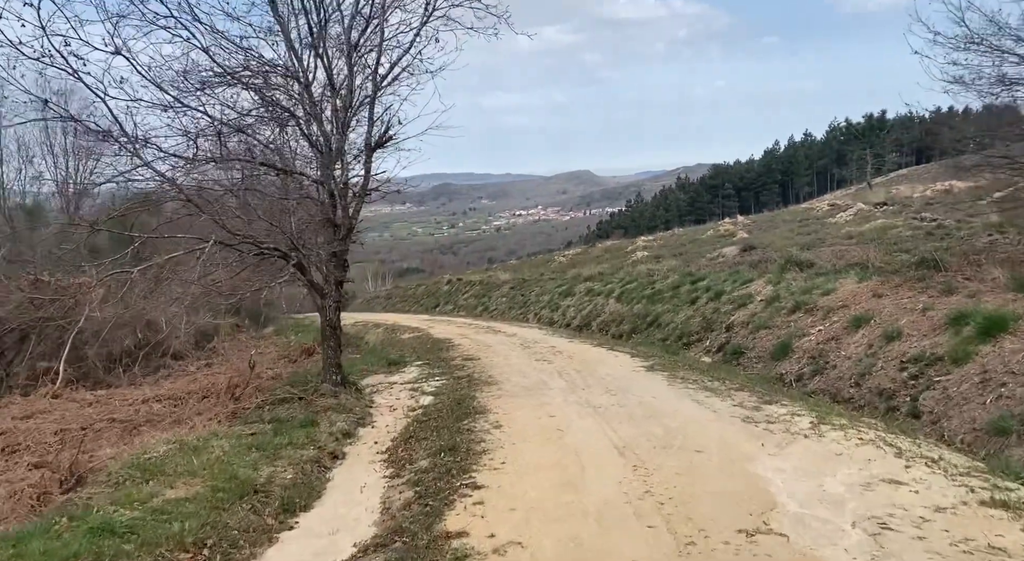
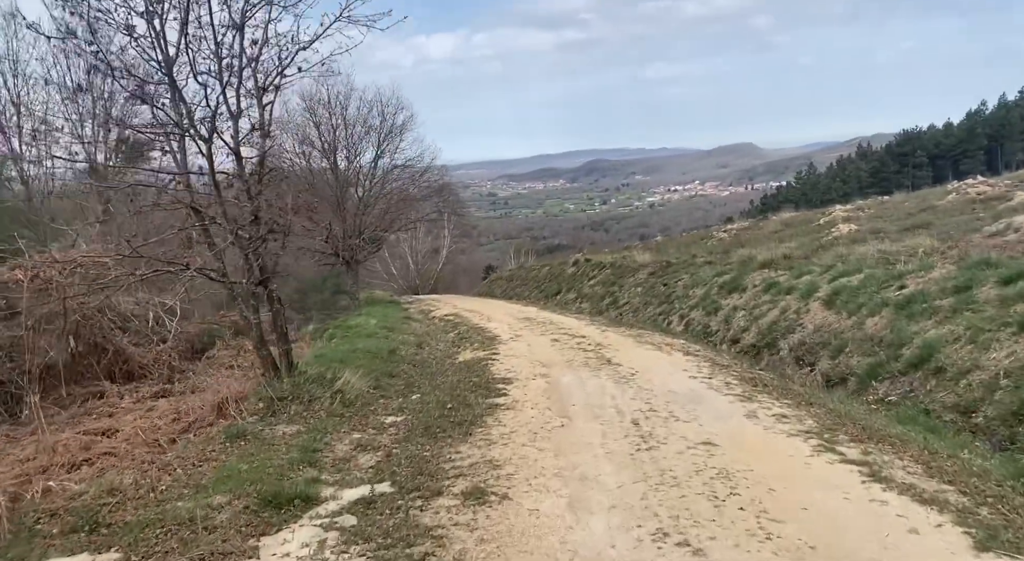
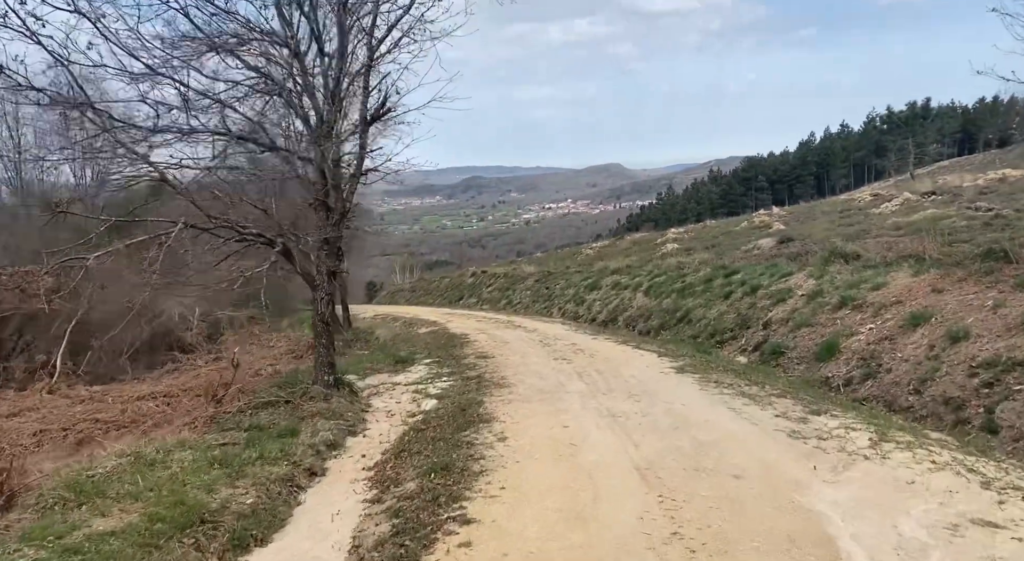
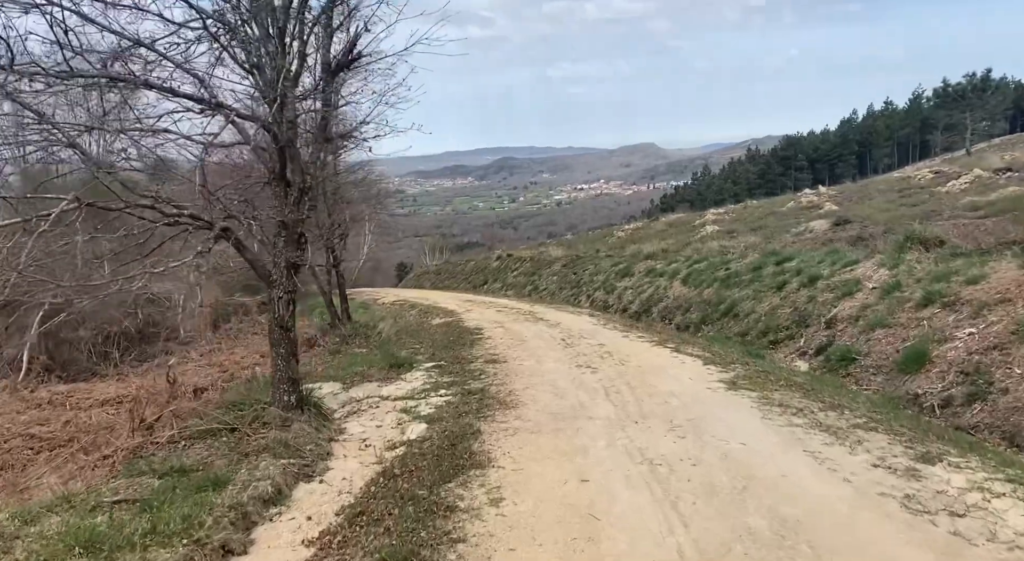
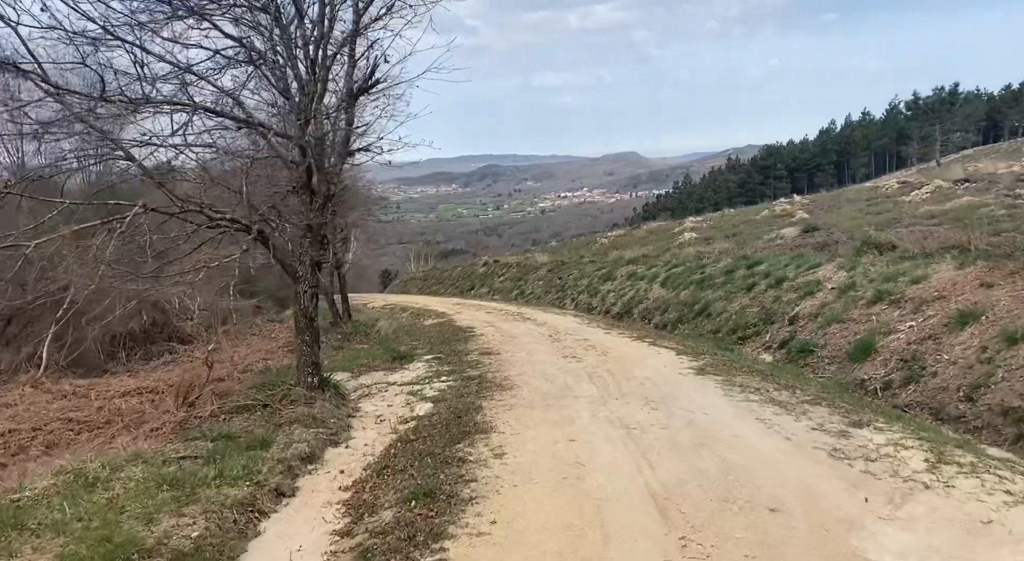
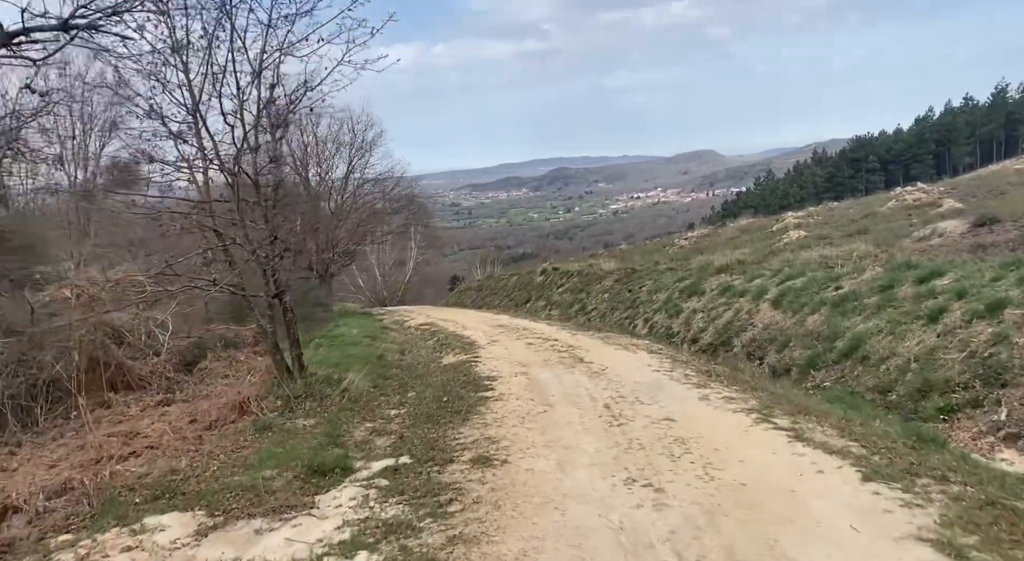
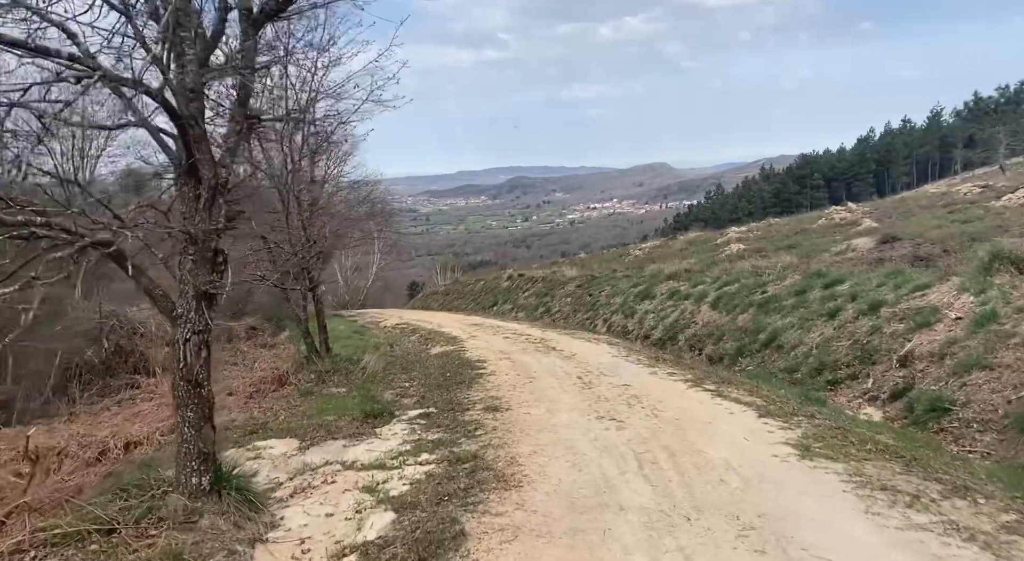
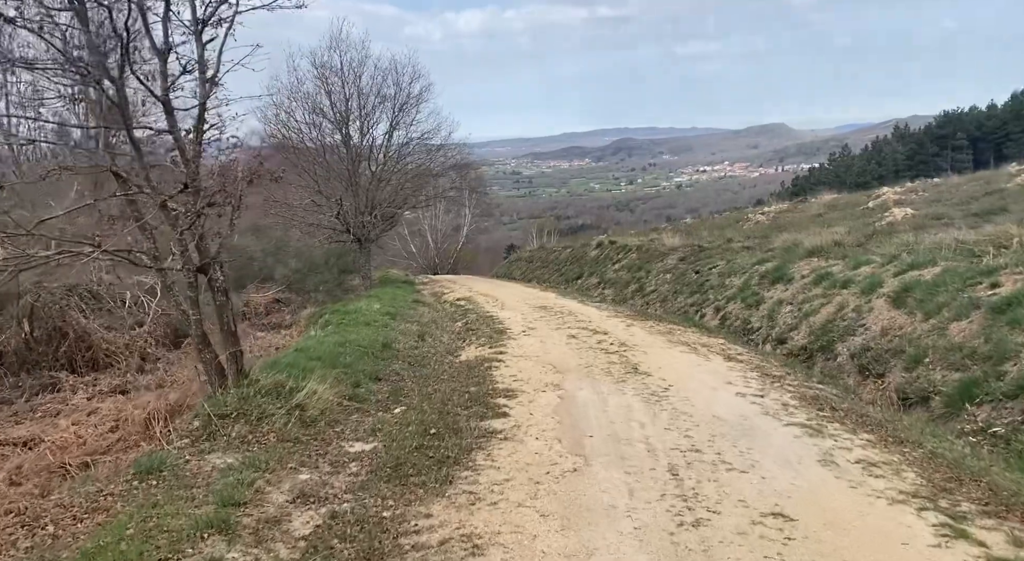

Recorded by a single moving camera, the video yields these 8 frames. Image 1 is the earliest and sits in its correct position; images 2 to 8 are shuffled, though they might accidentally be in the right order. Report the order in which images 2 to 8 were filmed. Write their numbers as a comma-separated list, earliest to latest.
3, 5, 4, 7, 6, 2, 8
